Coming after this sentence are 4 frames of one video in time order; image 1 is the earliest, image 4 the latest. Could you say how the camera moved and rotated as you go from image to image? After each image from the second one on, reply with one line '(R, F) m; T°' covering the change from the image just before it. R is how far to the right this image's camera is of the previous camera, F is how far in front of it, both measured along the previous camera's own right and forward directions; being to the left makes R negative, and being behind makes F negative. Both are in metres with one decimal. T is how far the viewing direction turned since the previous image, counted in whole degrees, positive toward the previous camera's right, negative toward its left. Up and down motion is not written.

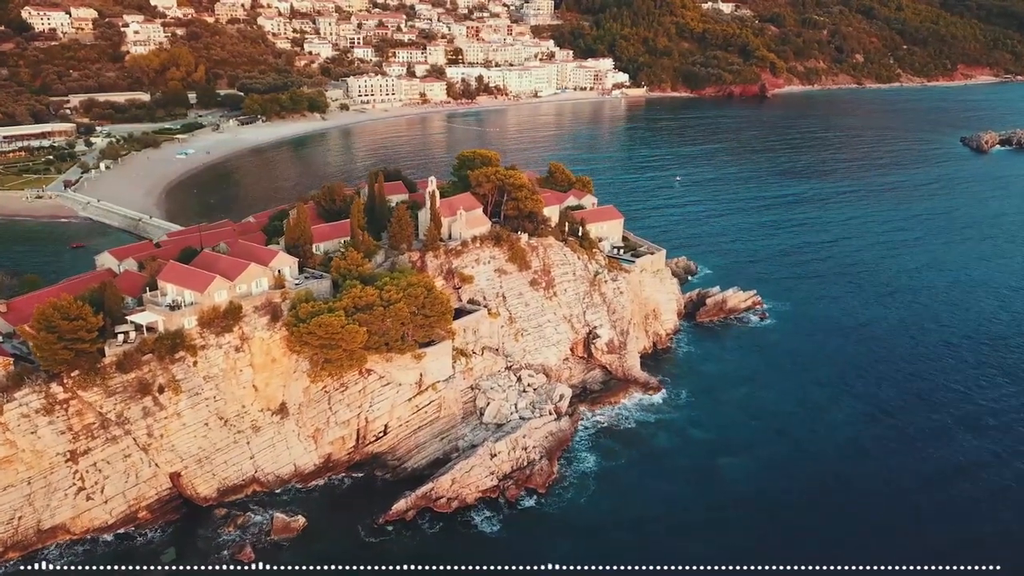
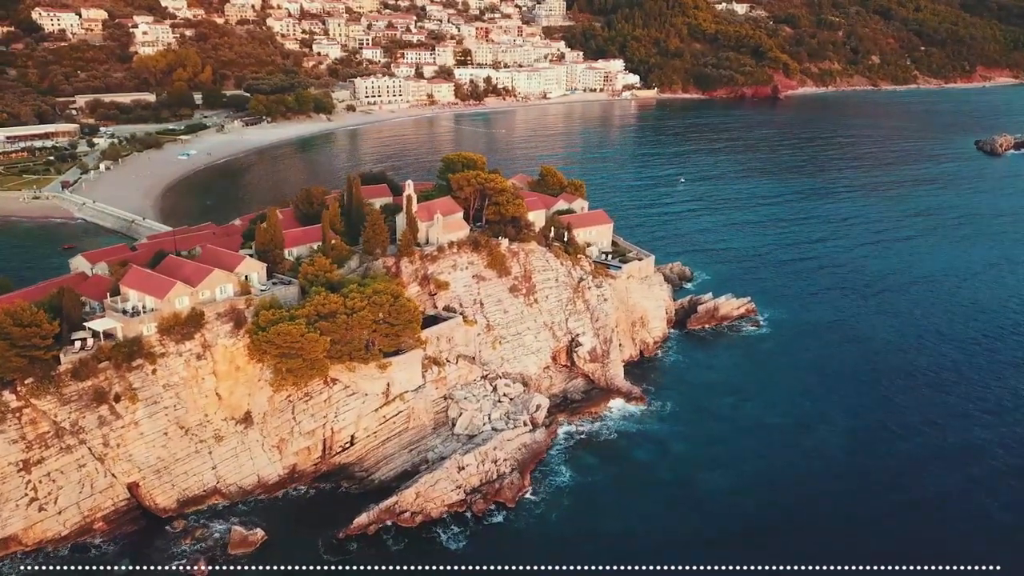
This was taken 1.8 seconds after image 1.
(+1.9, +1.0) m; -1°
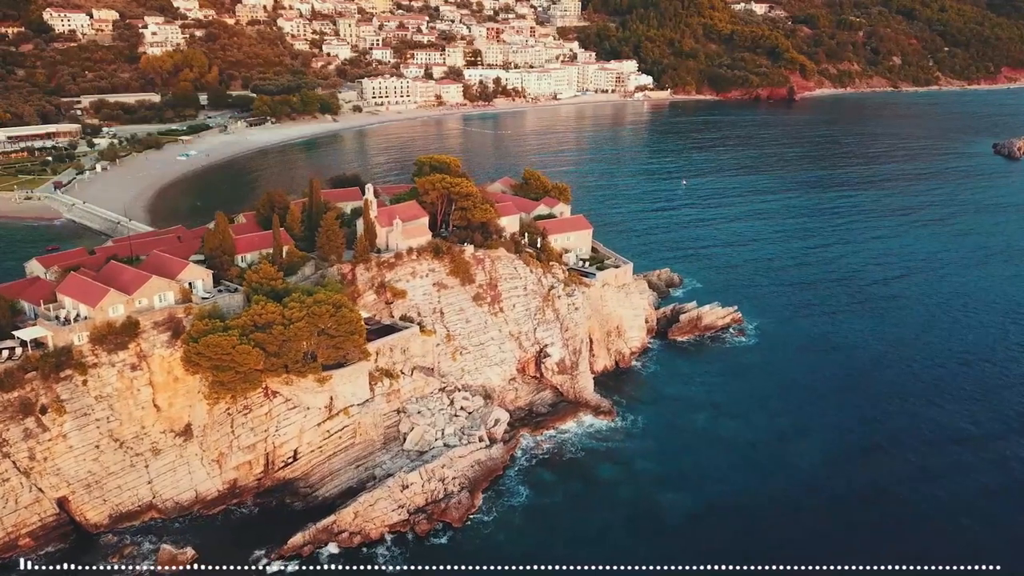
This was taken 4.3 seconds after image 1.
(+2.9, +1.5) m; -2°
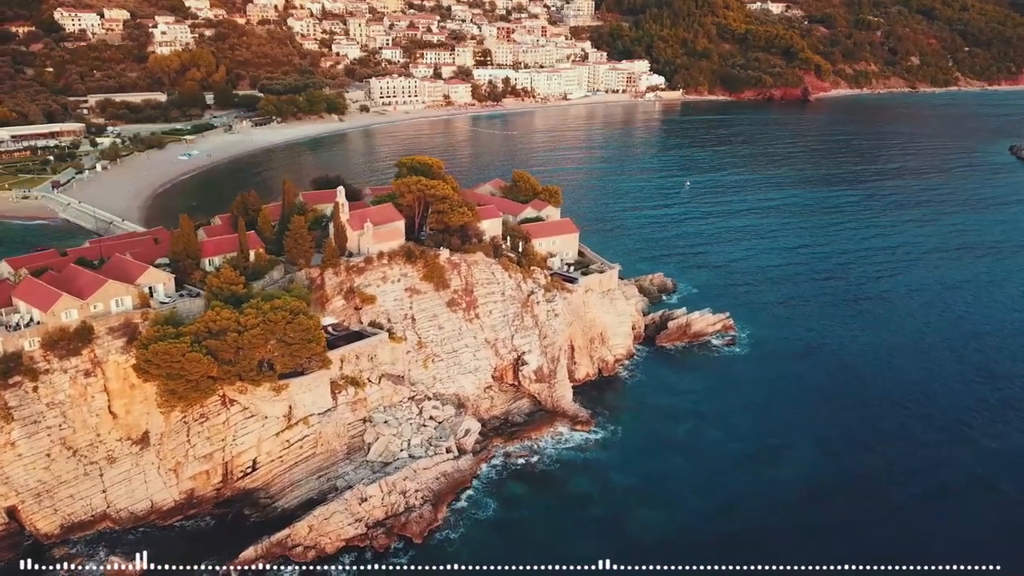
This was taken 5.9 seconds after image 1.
(+2.0, +1.1) m; -1°
